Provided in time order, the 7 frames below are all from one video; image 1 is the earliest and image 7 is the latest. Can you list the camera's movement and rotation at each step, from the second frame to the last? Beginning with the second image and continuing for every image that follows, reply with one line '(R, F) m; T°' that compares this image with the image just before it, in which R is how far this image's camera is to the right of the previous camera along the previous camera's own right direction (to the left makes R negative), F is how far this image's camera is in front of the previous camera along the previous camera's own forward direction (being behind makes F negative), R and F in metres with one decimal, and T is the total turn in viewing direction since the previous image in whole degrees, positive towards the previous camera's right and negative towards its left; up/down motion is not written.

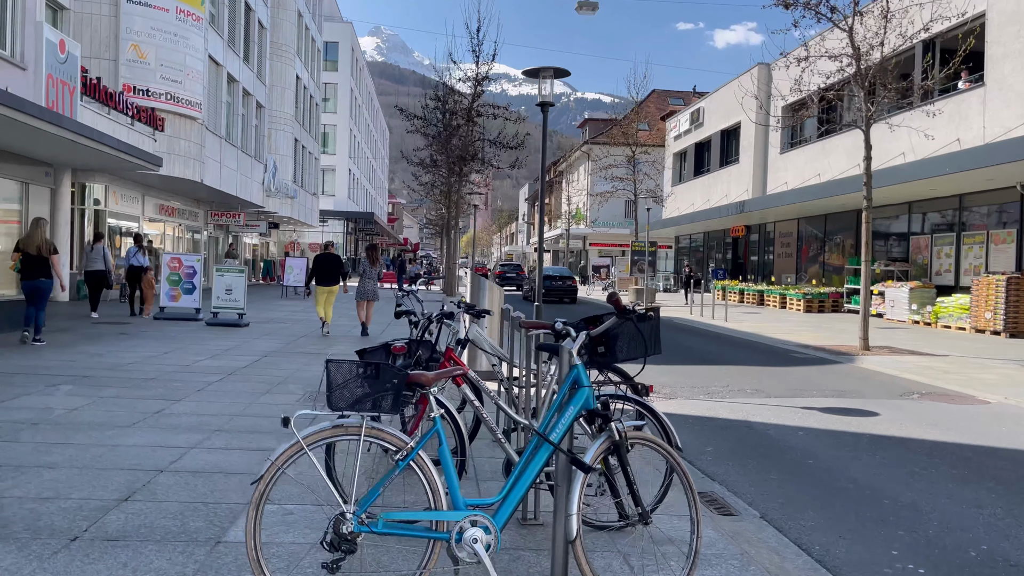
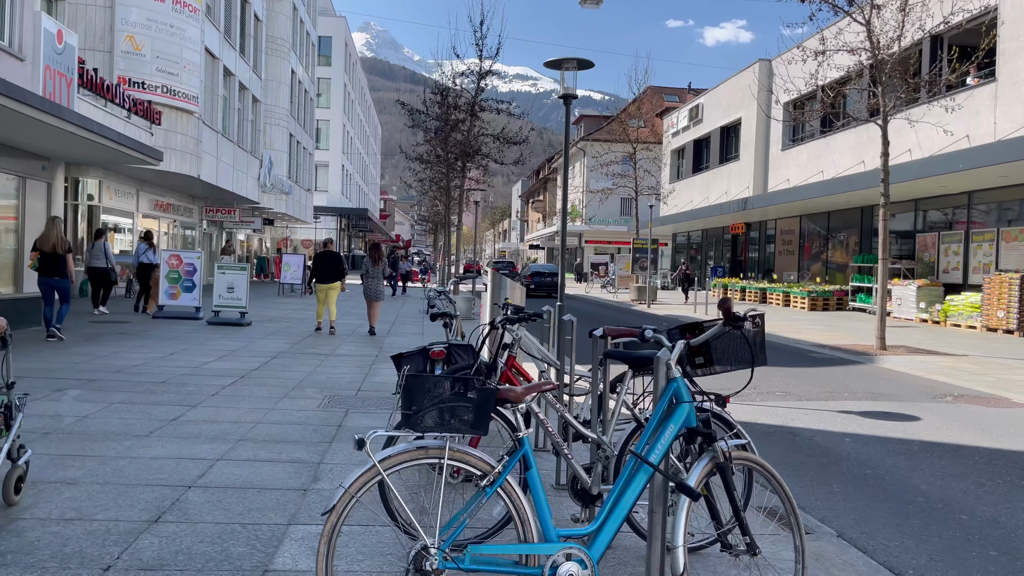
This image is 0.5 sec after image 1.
(-0.4, +0.3) m; +1°
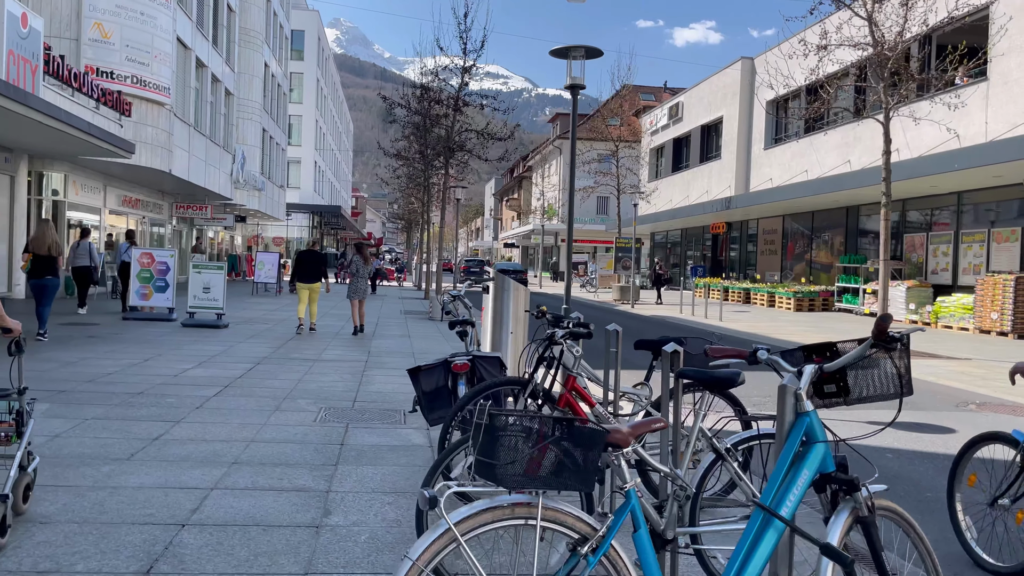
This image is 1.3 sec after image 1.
(-0.3, +0.6) m; +2°
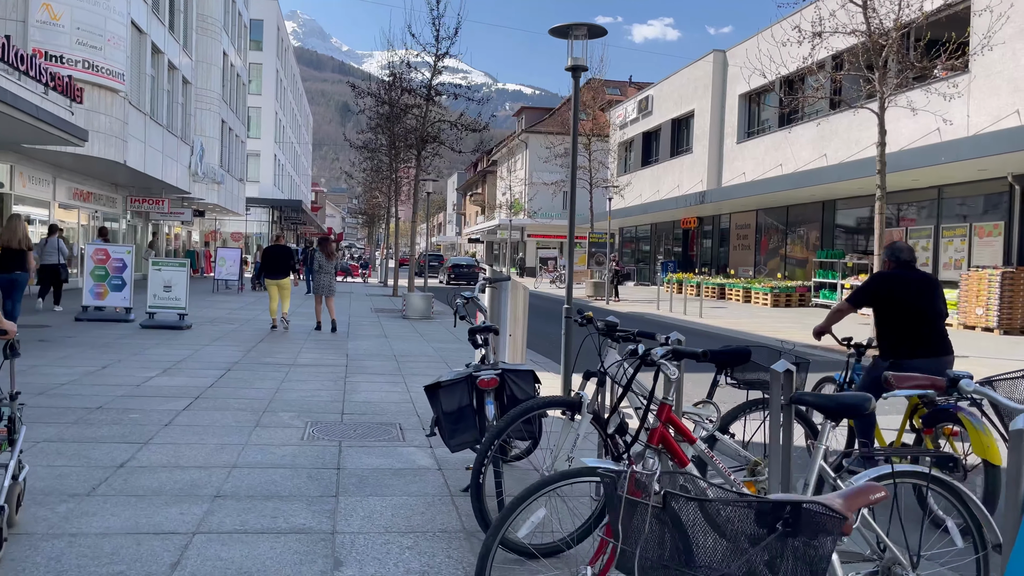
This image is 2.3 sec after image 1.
(-0.4, +0.7) m; +3°
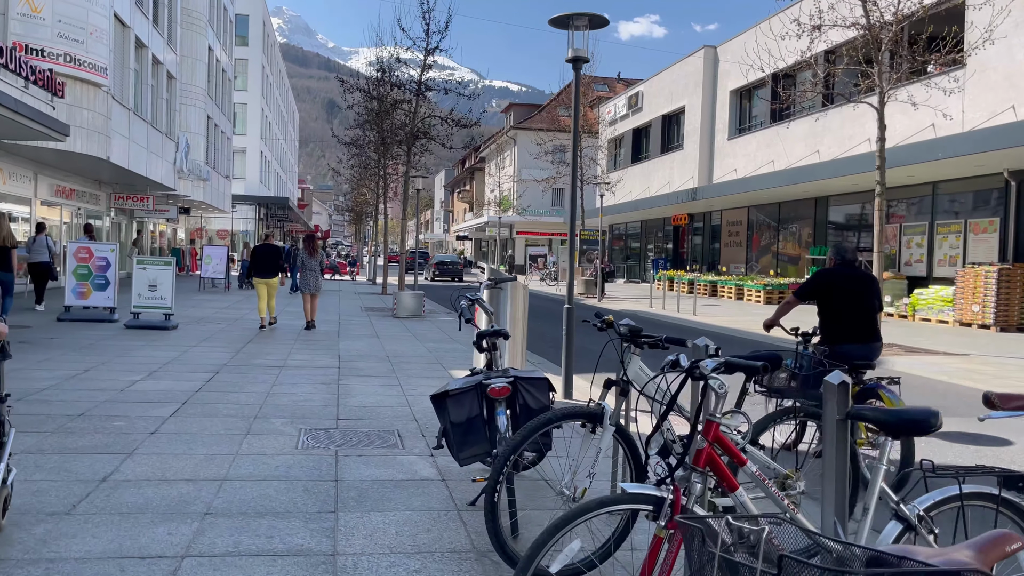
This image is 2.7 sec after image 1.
(-0.1, +0.3) m; +1°
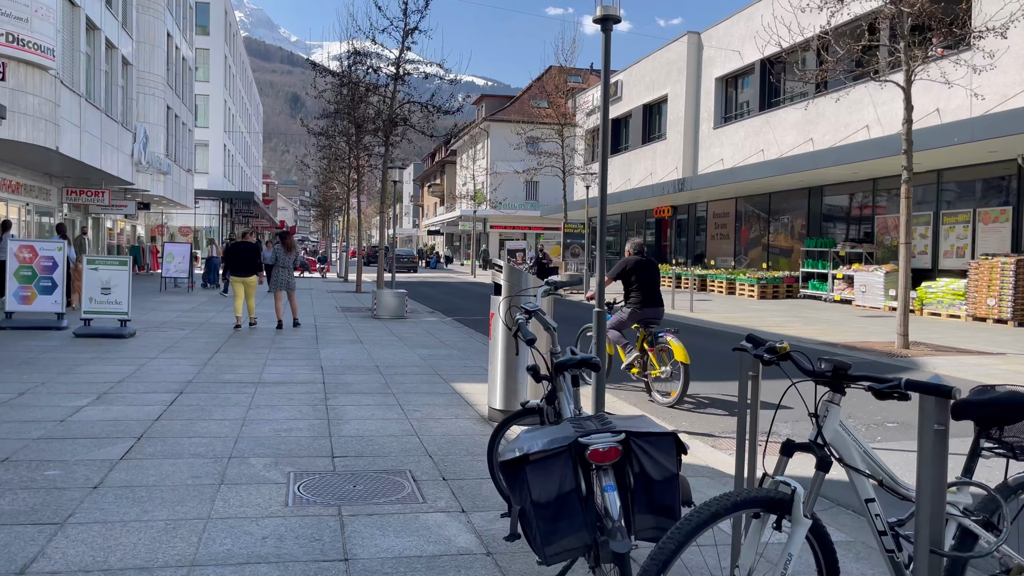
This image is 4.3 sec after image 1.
(-0.4, +1.2) m; +2°
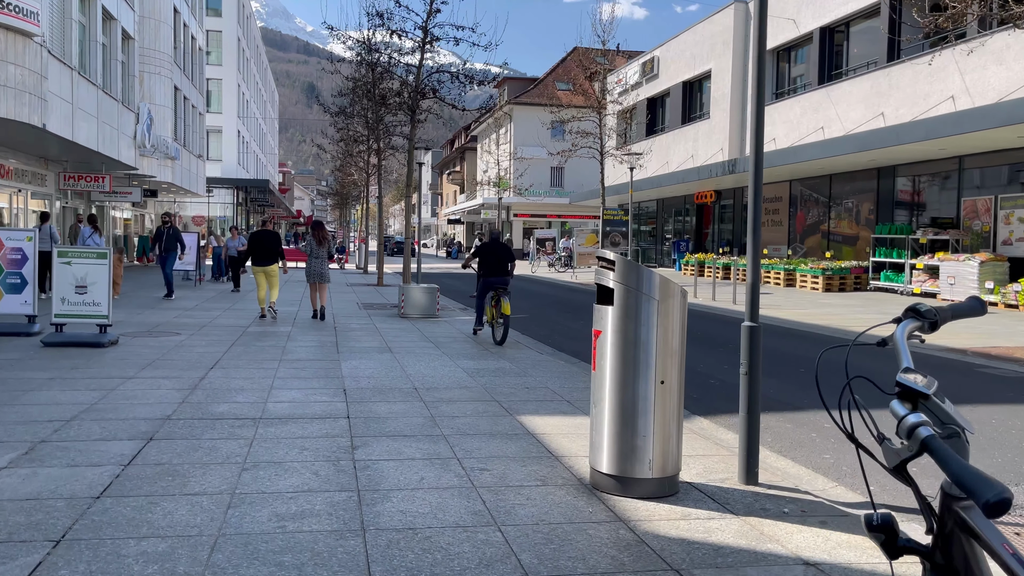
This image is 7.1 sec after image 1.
(-0.5, +2.1) m; -1°
